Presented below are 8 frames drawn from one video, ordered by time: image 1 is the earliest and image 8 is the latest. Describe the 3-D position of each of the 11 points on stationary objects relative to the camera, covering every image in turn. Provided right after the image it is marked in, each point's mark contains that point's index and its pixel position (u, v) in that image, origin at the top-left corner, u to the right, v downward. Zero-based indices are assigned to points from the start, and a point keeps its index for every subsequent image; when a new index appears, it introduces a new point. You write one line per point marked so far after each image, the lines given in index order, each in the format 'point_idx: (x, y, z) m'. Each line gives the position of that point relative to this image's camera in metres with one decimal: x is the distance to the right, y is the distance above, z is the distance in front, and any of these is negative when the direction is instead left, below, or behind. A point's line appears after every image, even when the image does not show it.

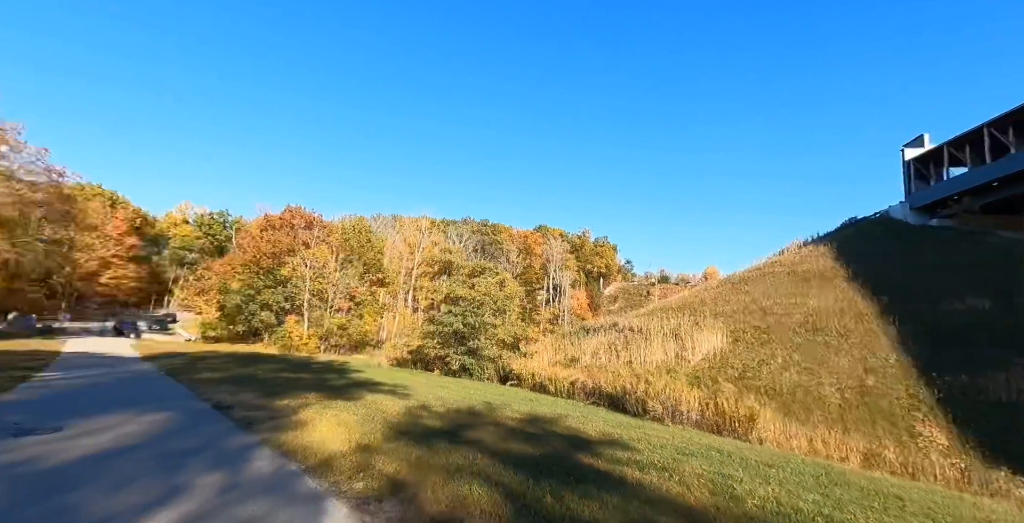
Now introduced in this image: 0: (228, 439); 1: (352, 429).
0: (-4.1, -2.6, +5.7) m
1: (-2.6, -2.7, +6.3) m
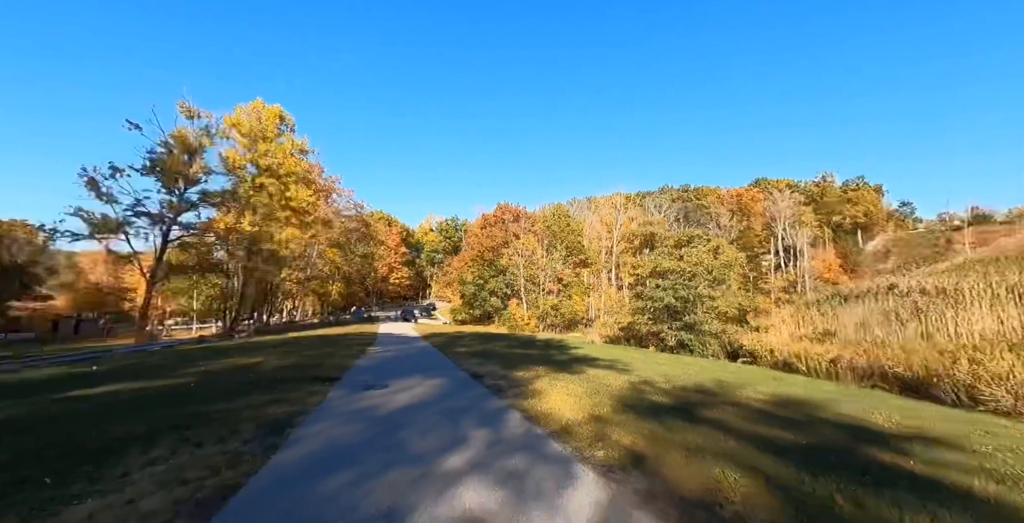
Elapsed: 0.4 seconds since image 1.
0: (-0.4, -2.5, +6.9) m
1: (+1.2, -2.4, +6.7) m
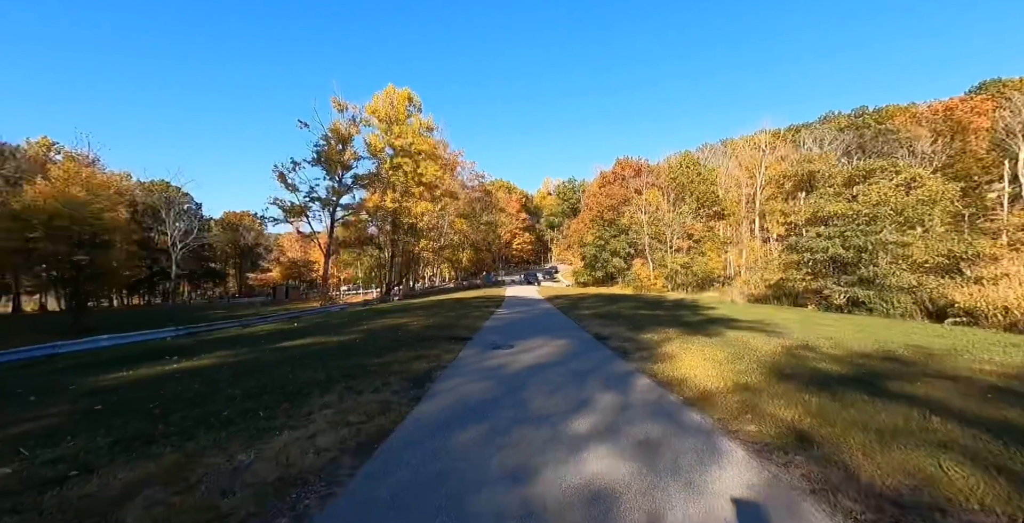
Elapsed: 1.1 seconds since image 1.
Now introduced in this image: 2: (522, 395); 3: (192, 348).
0: (+1.7, -1.8, +6.6) m
1: (+3.2, -1.6, +5.9) m
2: (+0.1, -1.7, +4.9) m
3: (-8.1, -2.2, +9.9) m
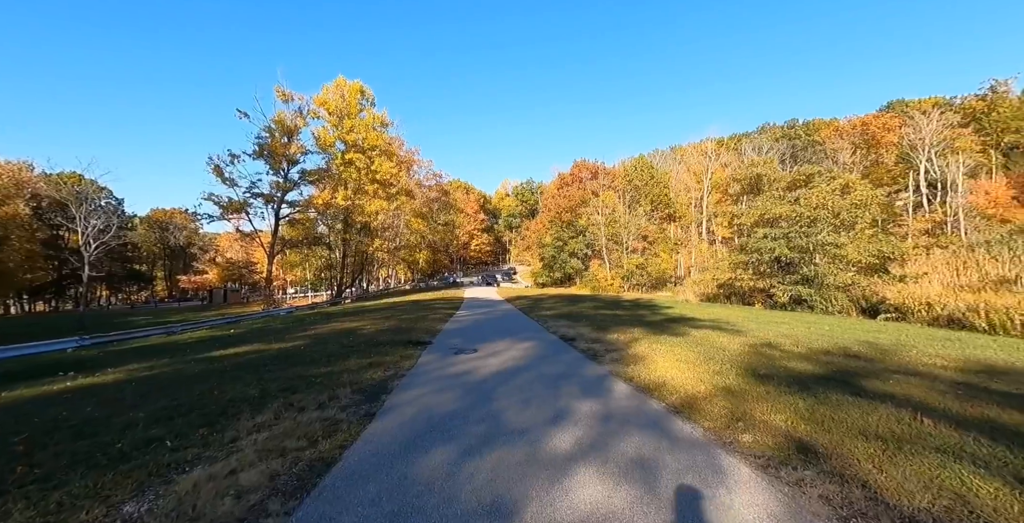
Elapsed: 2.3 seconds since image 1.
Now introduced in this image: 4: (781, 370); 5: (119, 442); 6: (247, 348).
0: (+1.2, -1.7, +6.3) m
1: (+2.7, -1.5, +5.7) m
2: (-0.2, -1.6, +4.4) m
3: (-9.0, -2.2, +8.4) m
4: (+3.6, -1.5, +5.2) m
5: (-3.3, -1.5, +3.3) m
6: (-6.3, -2.0, +9.2) m
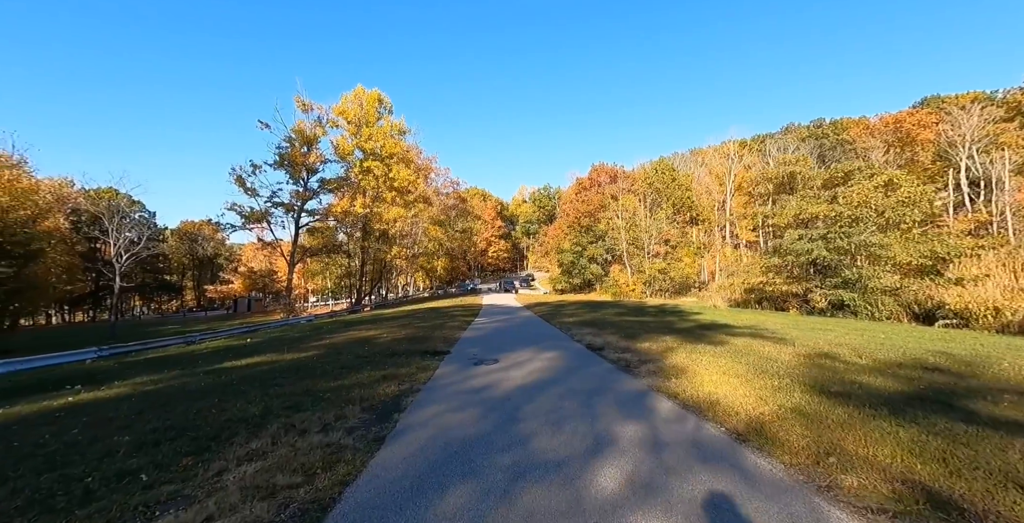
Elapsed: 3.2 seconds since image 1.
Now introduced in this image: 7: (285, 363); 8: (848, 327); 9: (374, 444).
0: (+1.5, -1.7, +5.6) m
1: (+3.1, -1.5, +5.0) m
2: (+0.1, -1.7, +3.8) m
3: (-8.5, -2.3, +8.2) m
4: (+3.9, -1.4, +4.4) m
5: (-3.1, -1.6, +2.8) m
6: (-5.8, -2.2, +8.8) m
7: (-4.7, -2.1, +8.1) m
8: (+10.4, -2.0, +12.0) m
9: (-1.3, -1.7, +3.6) m
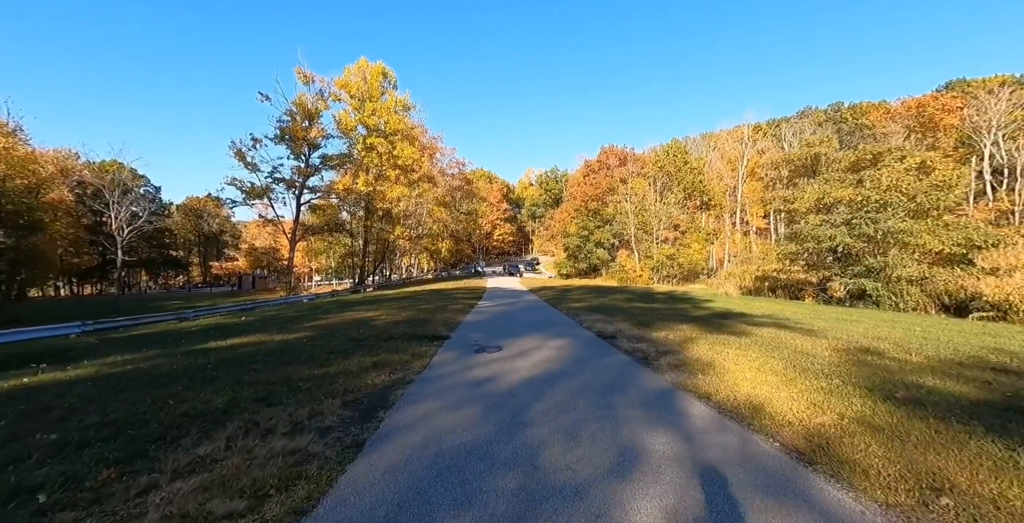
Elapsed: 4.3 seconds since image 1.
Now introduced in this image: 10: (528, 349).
0: (+1.6, -1.5, +4.9) m
1: (+3.1, -1.3, +4.3) m
2: (+0.1, -1.4, +3.2) m
3: (-8.4, -1.8, +7.7) m
4: (+4.0, -1.3, +3.7) m
5: (-3.1, -1.3, +2.2) m
6: (-5.7, -1.7, +8.3) m
7: (-4.6, -1.6, +7.5) m
8: (+10.6, -1.7, +11.3) m
9: (-1.2, -1.4, +2.9) m
10: (+0.3, -1.6, +7.1) m
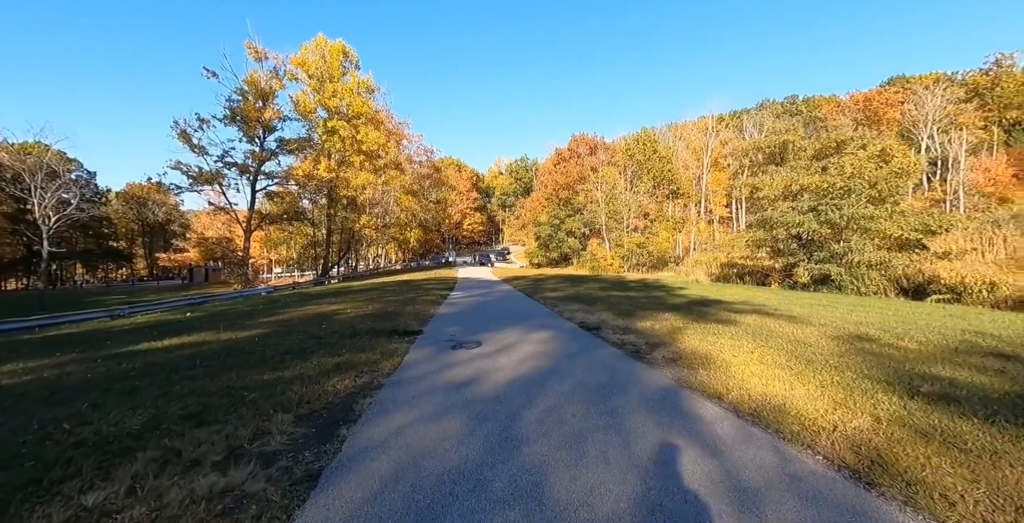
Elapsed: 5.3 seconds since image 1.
0: (+1.4, -1.3, +4.5) m
1: (+3.0, -1.2, +4.0) m
2: (+0.1, -1.3, +2.6) m
3: (-8.8, -1.6, +6.5) m
4: (+3.9, -1.1, +3.5) m
5: (-3.0, -1.2, +1.4) m
6: (-6.1, -1.5, +7.2) m
7: (-5.0, -1.4, +6.6) m
8: (+9.9, -1.3, +11.5) m
9: (-1.2, -1.3, +2.3) m
10: (-0.1, -1.4, +6.5) m
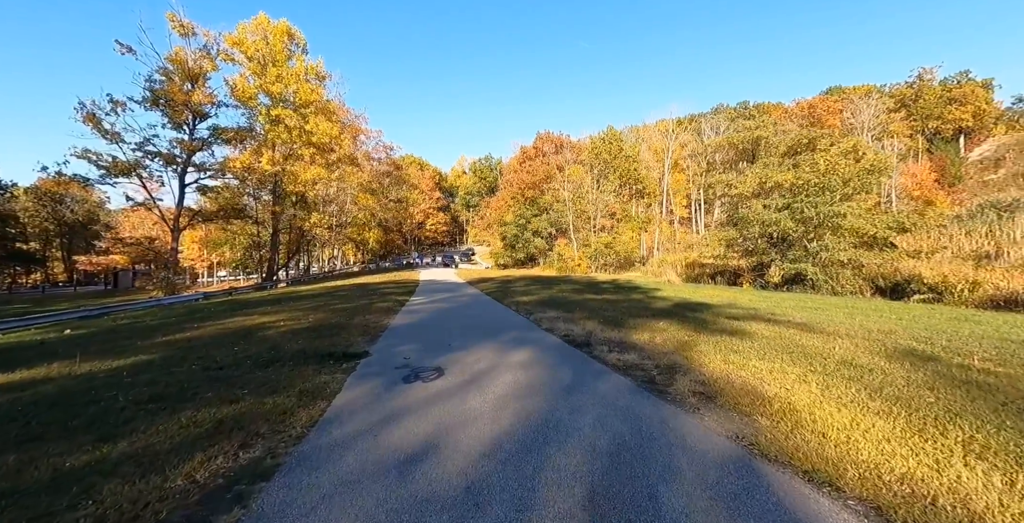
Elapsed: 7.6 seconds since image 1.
0: (+1.2, -1.3, +3.1) m
1: (+2.9, -1.1, +2.7) m
2: (+0.1, -1.3, +1.1) m
3: (-9.1, -1.7, +4.1) m
4: (+3.8, -1.1, +2.3) m
5: (-2.9, -1.3, -0.4) m
6: (-6.5, -1.5, +5.1) m
7: (-5.3, -1.5, +4.5) m
8: (+9.0, -1.2, +10.8) m
9: (-1.2, -1.4, +0.6) m
10: (-0.4, -1.4, +4.9) m
